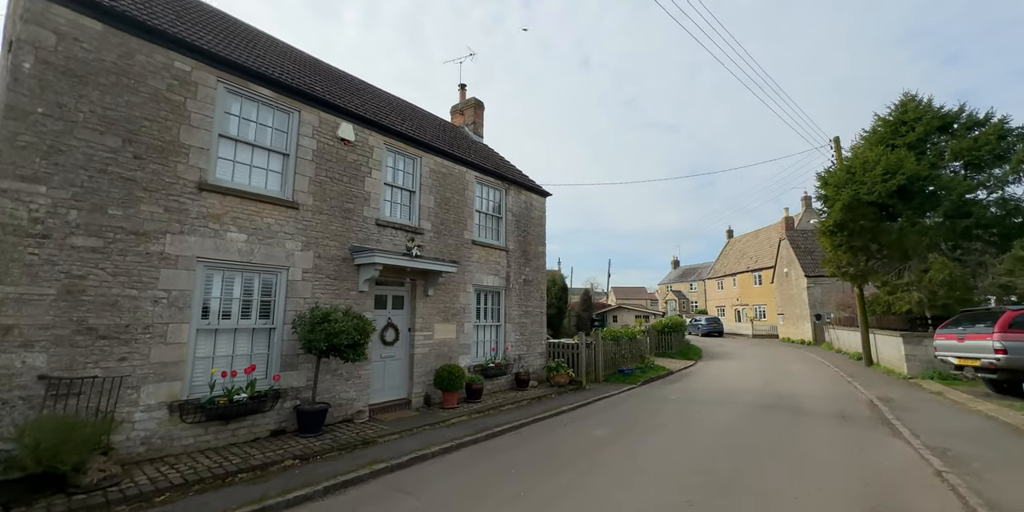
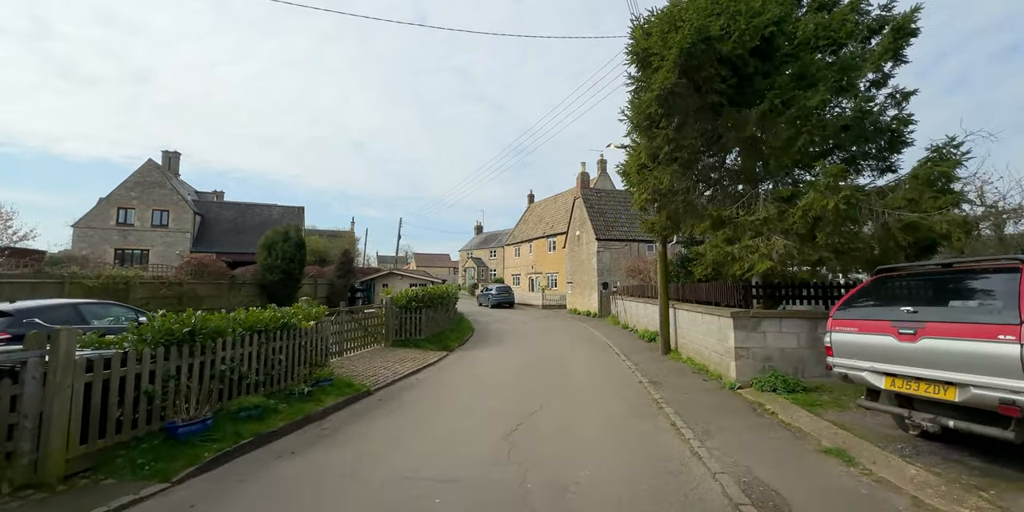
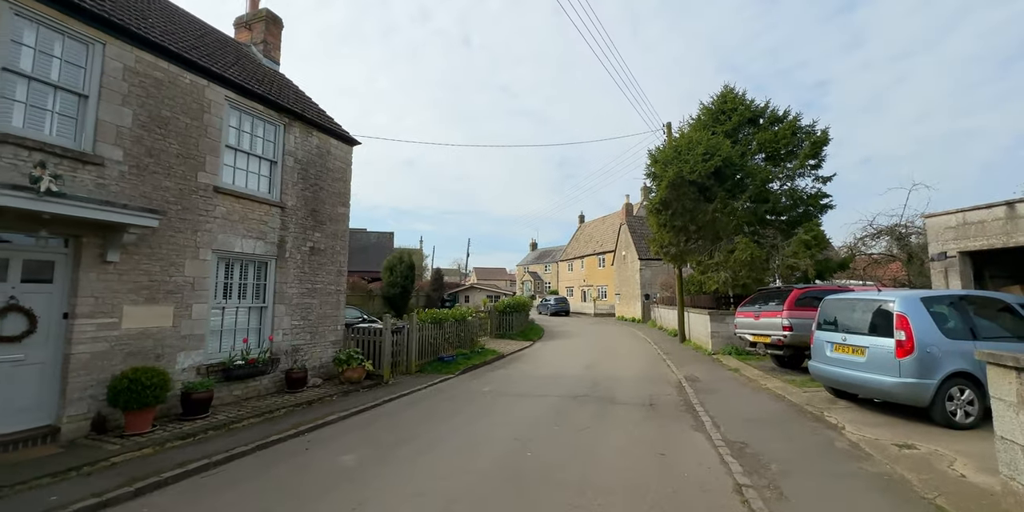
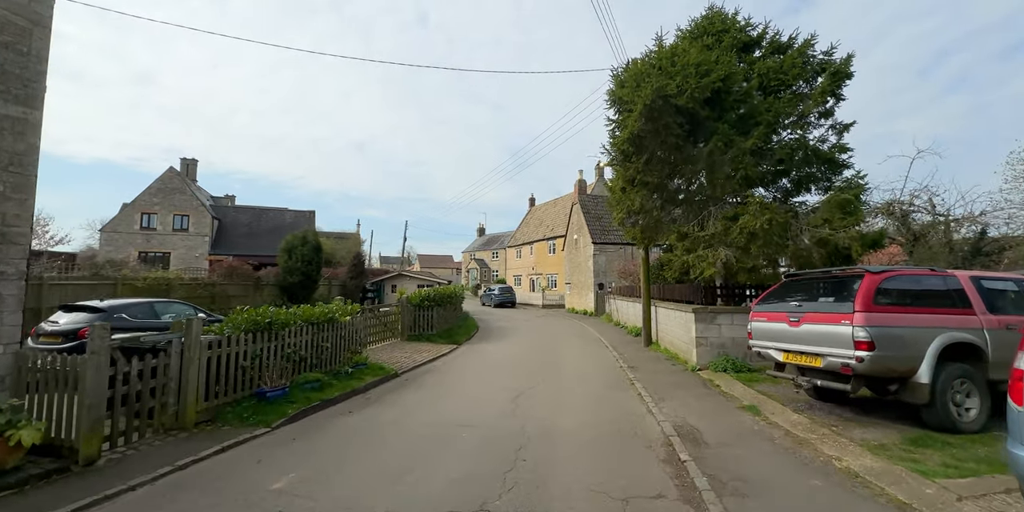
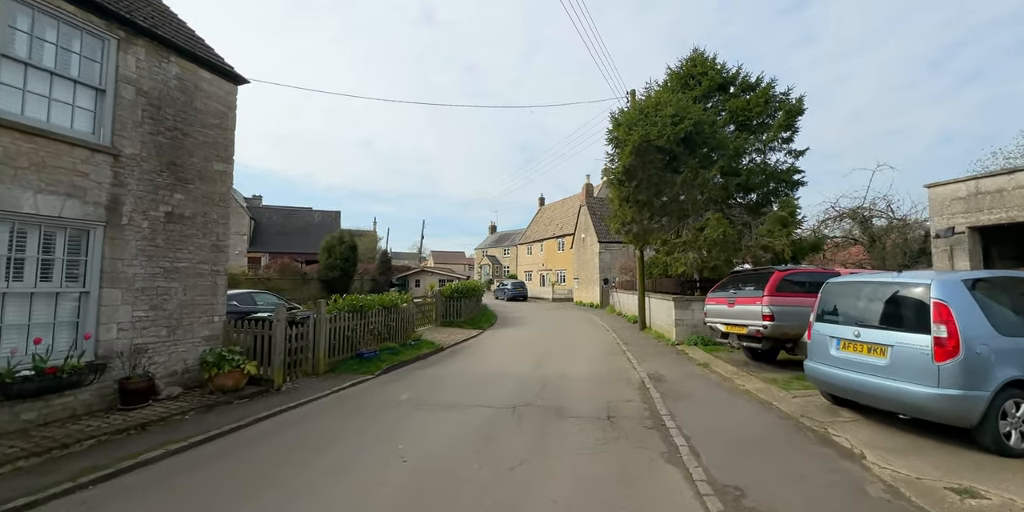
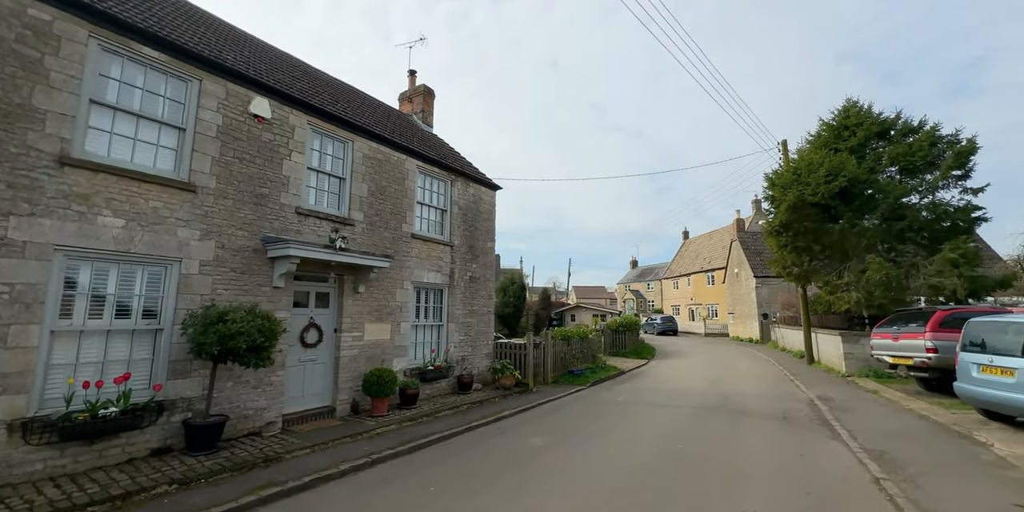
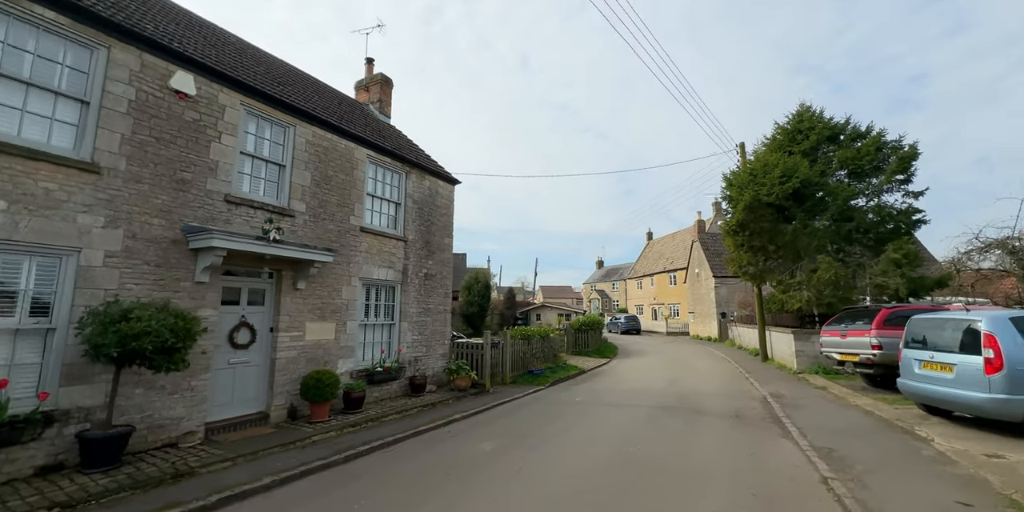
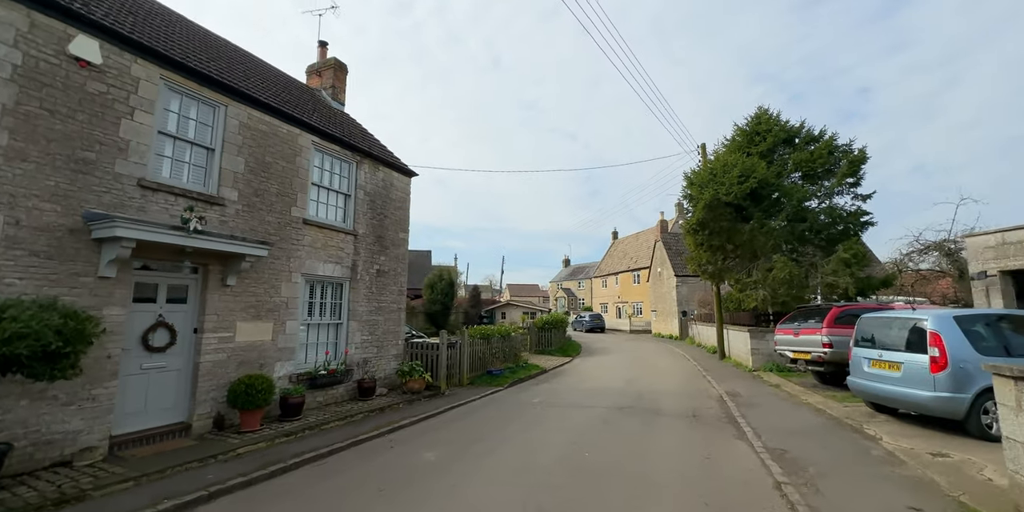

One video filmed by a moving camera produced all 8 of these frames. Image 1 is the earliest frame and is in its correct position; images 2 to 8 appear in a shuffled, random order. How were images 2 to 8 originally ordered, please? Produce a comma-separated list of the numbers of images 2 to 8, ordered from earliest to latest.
6, 7, 8, 3, 5, 4, 2
